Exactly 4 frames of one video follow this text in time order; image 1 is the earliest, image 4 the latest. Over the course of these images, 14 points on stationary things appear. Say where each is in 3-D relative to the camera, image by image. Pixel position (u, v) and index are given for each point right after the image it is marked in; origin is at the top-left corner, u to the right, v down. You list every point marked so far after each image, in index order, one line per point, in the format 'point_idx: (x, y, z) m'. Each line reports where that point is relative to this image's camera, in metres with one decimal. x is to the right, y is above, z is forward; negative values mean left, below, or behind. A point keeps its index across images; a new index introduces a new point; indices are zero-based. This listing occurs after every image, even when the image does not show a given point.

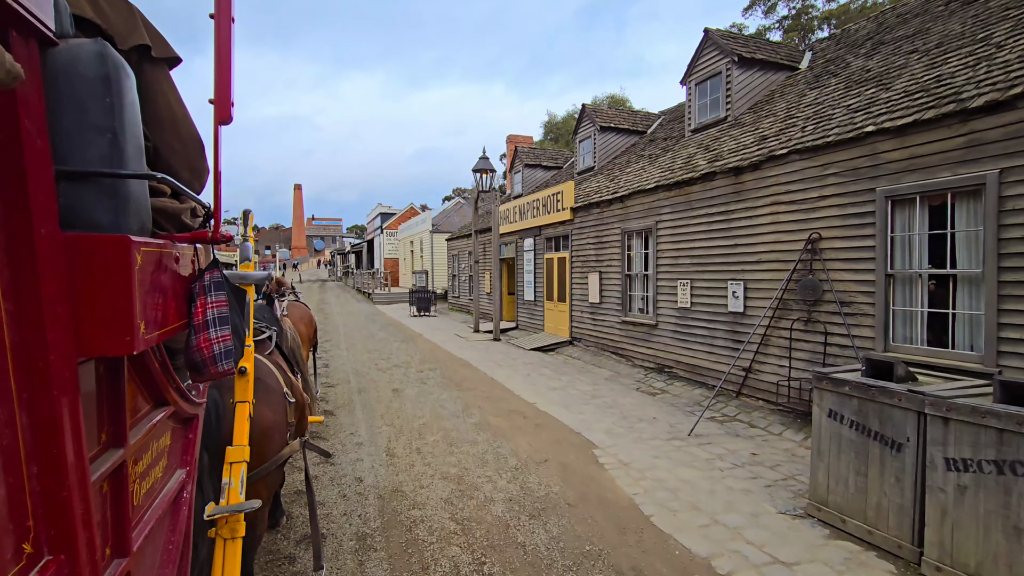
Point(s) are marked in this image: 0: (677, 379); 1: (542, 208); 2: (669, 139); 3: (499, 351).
0: (+2.6, -1.4, +8.4) m
1: (+0.7, +1.9, +13.0) m
2: (+3.4, +3.2, +11.5) m
3: (-0.2, -1.3, +11.3) m
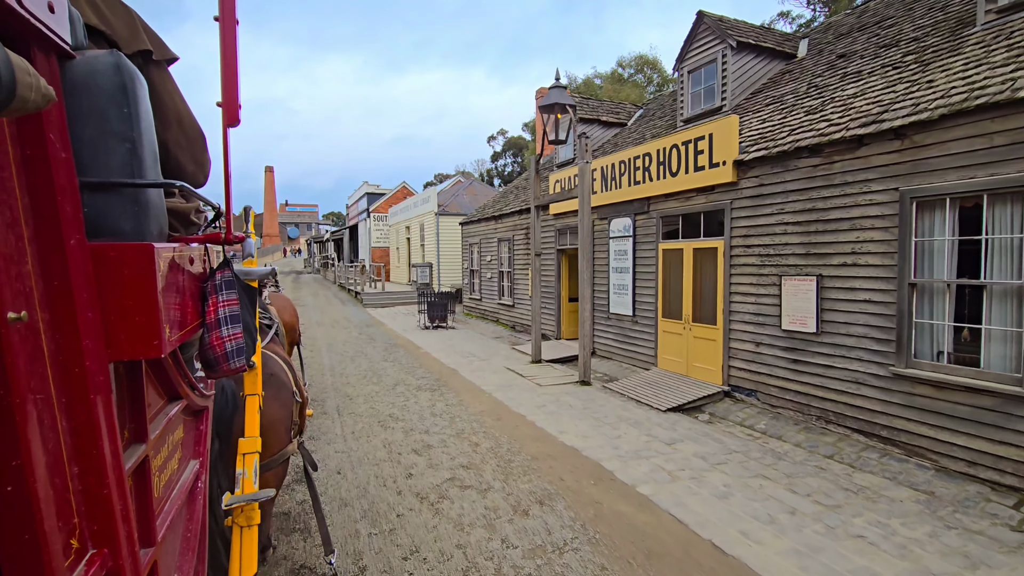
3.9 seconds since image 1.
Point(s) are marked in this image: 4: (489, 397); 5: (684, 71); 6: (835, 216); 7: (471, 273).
0: (+4.1, -1.6, +3.5) m
1: (+2.1, +1.8, +8.0) m
2: (+4.8, +3.0, +6.6) m
3: (+1.2, -1.5, +6.4) m
4: (-0.3, -1.4, +6.9) m
5: (+3.1, +3.9, +9.8) m
6: (+3.3, +0.7, +5.6) m
7: (-1.2, +0.4, +15.9) m
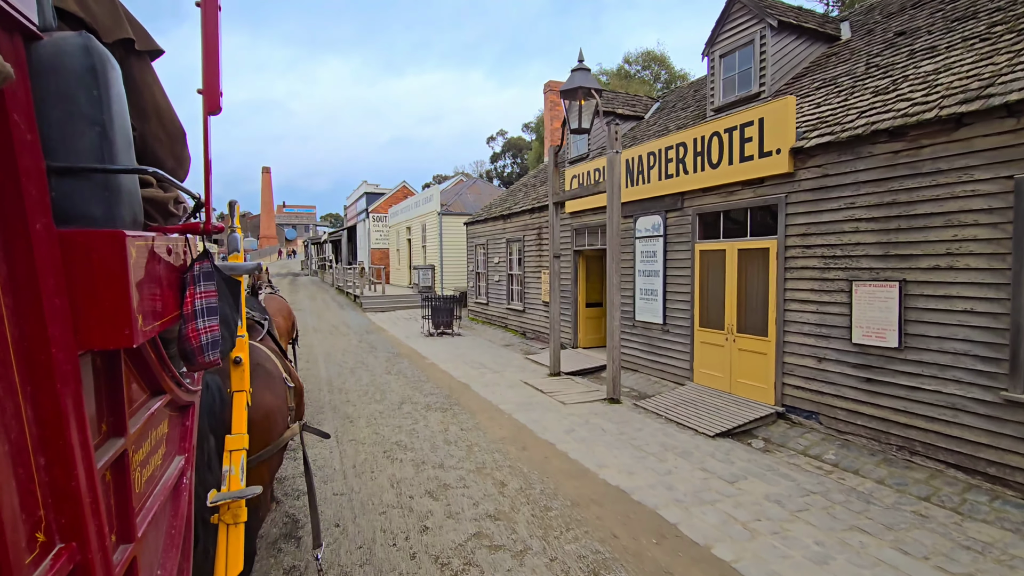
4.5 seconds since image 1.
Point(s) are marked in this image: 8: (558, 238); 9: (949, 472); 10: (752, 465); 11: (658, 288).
0: (+4.4, -1.7, +2.7) m
1: (+2.4, +1.7, +7.1) m
2: (+5.1, +3.0, +5.8) m
3: (+1.5, -1.6, +5.5) m
4: (0.0, -1.5, +6.1) m
5: (+3.4, +3.9, +8.9) m
6: (+3.6, +0.7, +4.7) m
7: (-1.0, +0.3, +15.0) m
8: (+0.7, +0.8, +9.0) m
9: (+3.7, -1.5, +4.5) m
10: (+2.2, -1.6, +4.9) m
11: (+2.1, 0.0, +7.9) m
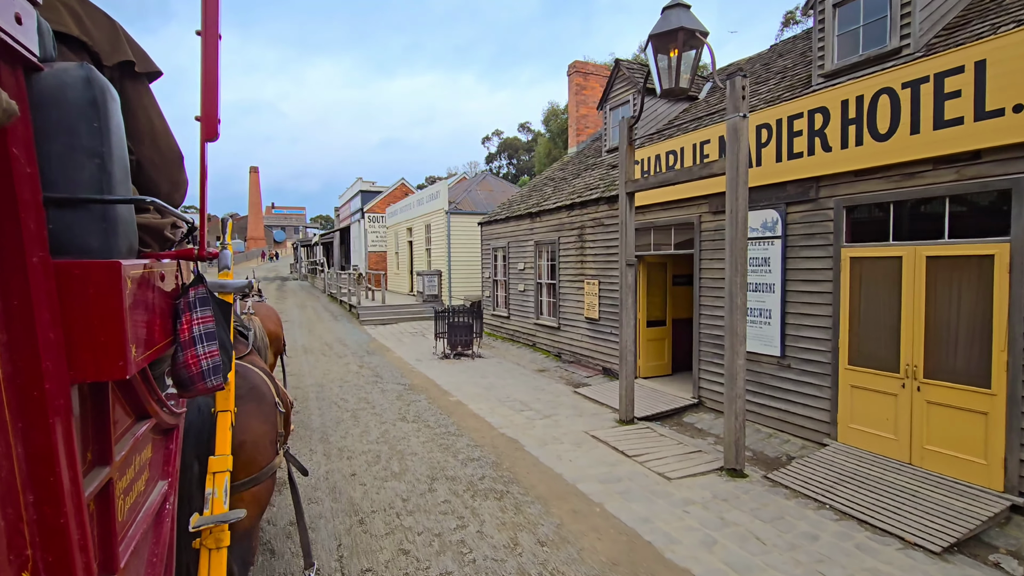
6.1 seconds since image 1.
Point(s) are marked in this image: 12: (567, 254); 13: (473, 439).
0: (+5.2, -1.9, +0.6) m
1: (+3.1, +1.5, +5.1) m
2: (+5.8, +2.8, +3.8) m
3: (+2.2, -1.8, +3.4) m
4: (+0.7, -1.7, +3.9) m
5: (+4.0, +3.6, +6.9) m
6: (+4.3, +0.5, +2.7) m
7: (-0.4, +0.1, +12.9) m
8: (+1.4, +0.6, +6.9) m
9: (+4.4, -1.7, +2.4) m
10: (+2.9, -1.8, +2.8) m
11: (+2.8, -0.2, +5.8) m
12: (+1.0, +0.6, +9.9) m
13: (-0.4, -1.6, +5.6) m
